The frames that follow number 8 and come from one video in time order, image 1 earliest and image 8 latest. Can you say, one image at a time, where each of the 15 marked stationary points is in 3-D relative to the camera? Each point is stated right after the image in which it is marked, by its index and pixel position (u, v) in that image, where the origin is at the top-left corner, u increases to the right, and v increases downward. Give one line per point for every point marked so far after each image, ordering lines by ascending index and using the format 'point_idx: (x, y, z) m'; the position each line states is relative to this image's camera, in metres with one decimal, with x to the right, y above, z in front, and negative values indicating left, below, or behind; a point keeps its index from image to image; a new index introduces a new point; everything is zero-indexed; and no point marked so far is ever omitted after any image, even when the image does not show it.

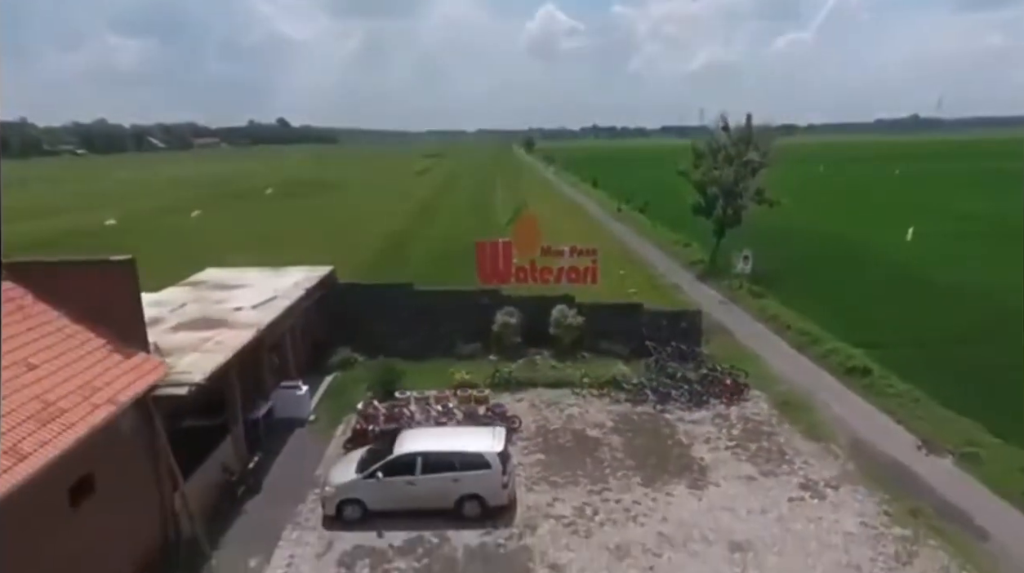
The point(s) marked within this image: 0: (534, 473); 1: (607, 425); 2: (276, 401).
0: (+0.3, -2.5, +8.7) m
1: (+1.5, -2.2, +10.2) m
2: (-3.8, -1.8, +10.7) m
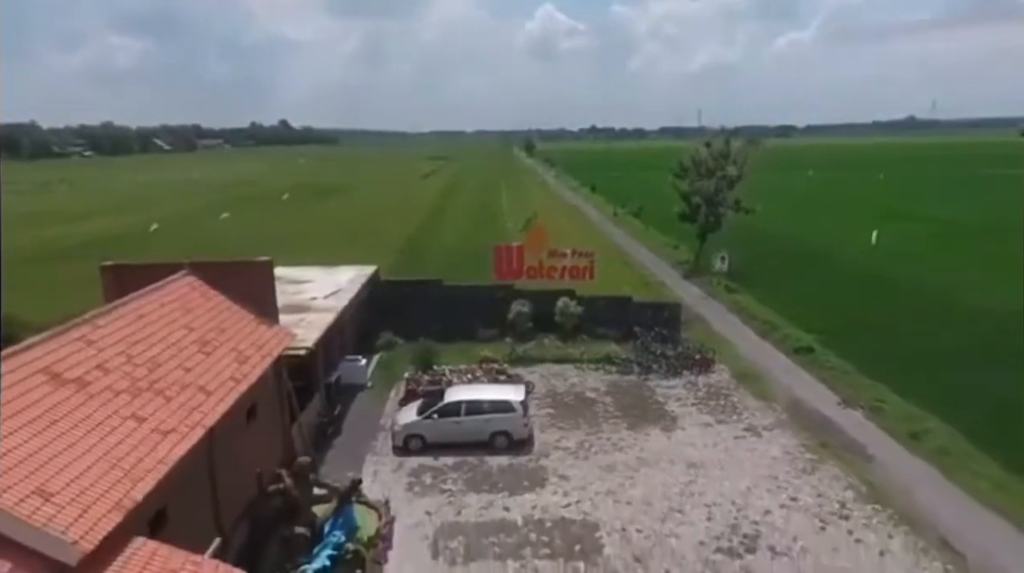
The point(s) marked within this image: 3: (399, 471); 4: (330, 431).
0: (+0.6, -2.4, +11.5) m
1: (+1.8, -2.1, +13.0) m
2: (-3.5, -1.7, +13.5) m
3: (-1.7, -2.8, +9.9) m
4: (-3.1, -2.5, +11.3) m
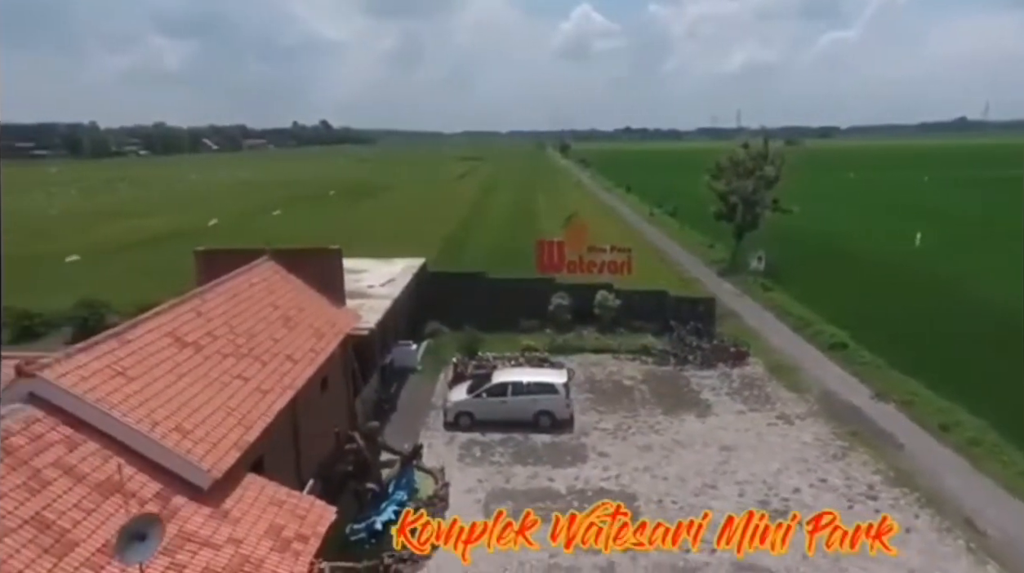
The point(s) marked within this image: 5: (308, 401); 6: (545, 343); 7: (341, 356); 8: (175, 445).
0: (+1.4, -2.2, +12.2) m
1: (+2.7, -1.9, +13.7) m
2: (-2.6, -1.5, +14.4) m
3: (-1.0, -2.6, +10.7) m
4: (-2.4, -2.3, +12.2) m
5: (-2.7, -1.5, +8.5) m
6: (+0.8, -1.4, +15.7) m
7: (-2.7, -1.1, +10.3) m
8: (-2.9, -1.4, +5.5) m
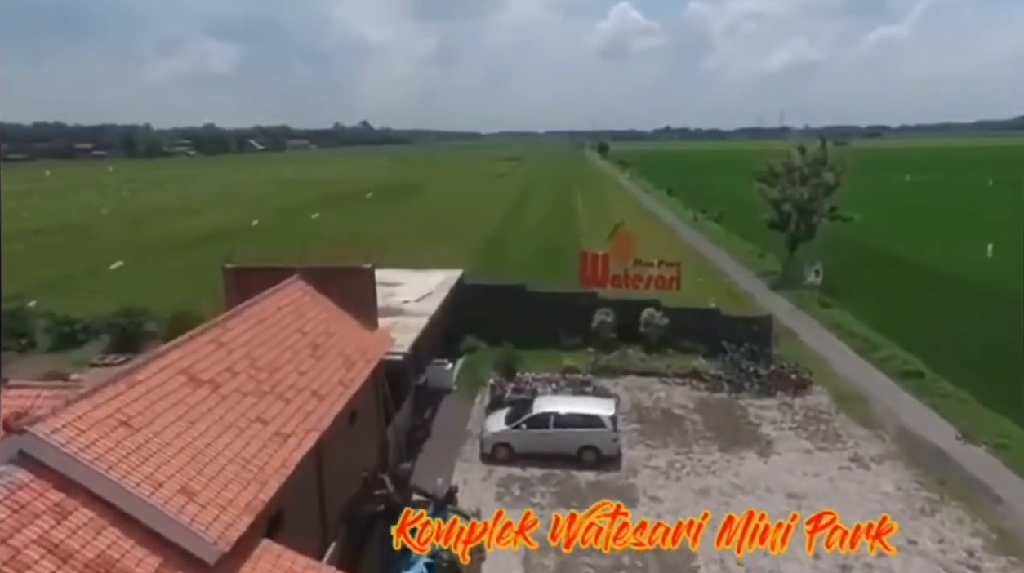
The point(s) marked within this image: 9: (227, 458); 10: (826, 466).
0: (+2.1, -2.6, +11.3) m
1: (+3.5, -2.3, +12.7) m
2: (-1.7, -1.8, +13.7) m
3: (-0.4, -3.0, +9.9) m
4: (-1.6, -2.6, +11.5) m
5: (-2.1, -1.9, +7.8) m
6: (+1.7, -1.8, +14.8) m
7: (-2.1, -1.5, +9.6) m
8: (-2.5, -1.7, +4.8) m
9: (-2.5, -1.5, +5.7) m
10: (+4.9, -2.8, +10.2) m
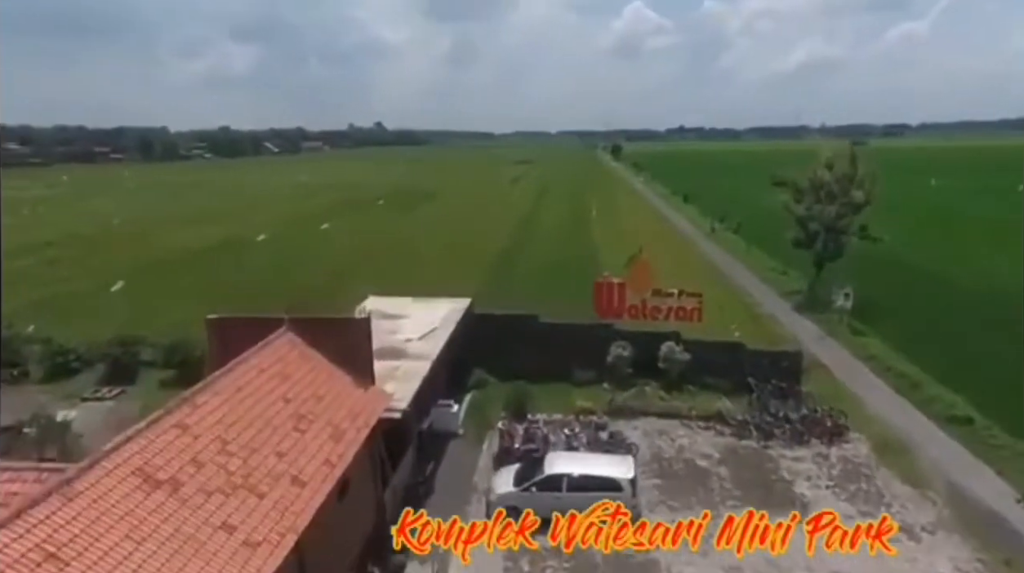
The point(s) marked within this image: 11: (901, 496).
0: (+2.3, -3.4, +10.3) m
1: (+3.7, -3.1, +11.7) m
2: (-1.5, -2.6, +12.8) m
3: (-0.3, -3.7, +9.0) m
4: (-1.5, -3.4, +10.6) m
5: (-2.1, -2.6, +6.9) m
6: (+2.0, -2.5, +13.8) m
7: (-1.9, -2.2, +8.7) m
8: (-2.5, -2.4, +4.0) m
9: (-2.5, -2.2, +4.8) m
10: (+5.1, -3.5, +9.2) m
11: (+6.1, -3.3, +10.2) m
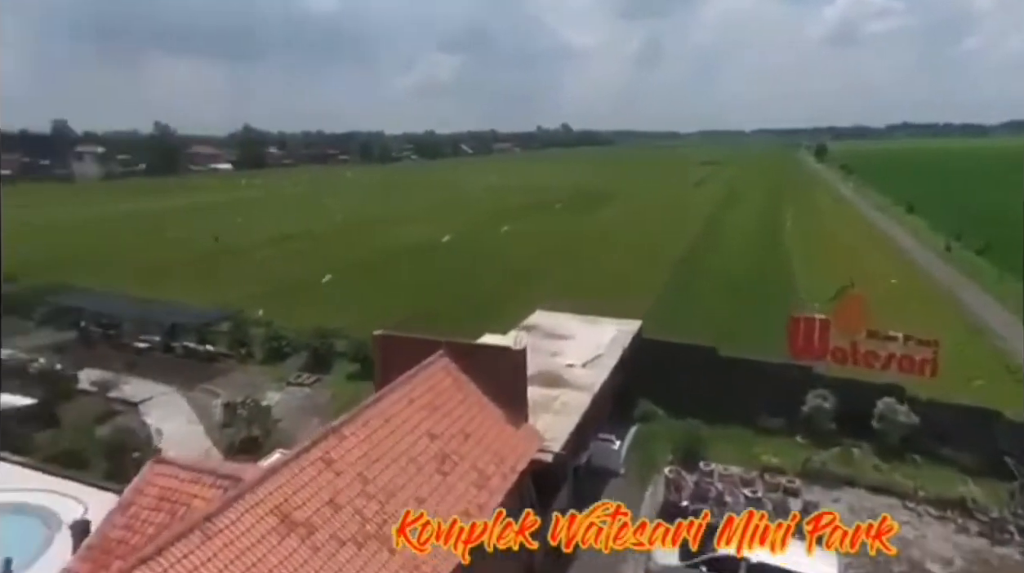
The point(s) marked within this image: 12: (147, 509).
0: (+4.4, -4.0, +8.0) m
1: (+6.1, -3.8, +8.9) m
2: (+1.4, -3.0, +11.4) m
3: (+1.6, -4.2, +7.4) m
4: (+0.8, -3.8, +9.2) m
5: (-0.7, -2.9, +5.8) m
6: (+5.0, -3.1, +11.4) m
7: (-0.1, -2.6, +7.6) m
8: (-1.9, -2.7, +3.1) m
9: (-1.7, -2.6, +4.0) m
10: (+6.7, -4.3, +6.1) m
11: (+8.1, -4.1, +6.9) m
12: (-5.2, -3.2, +9.2) m
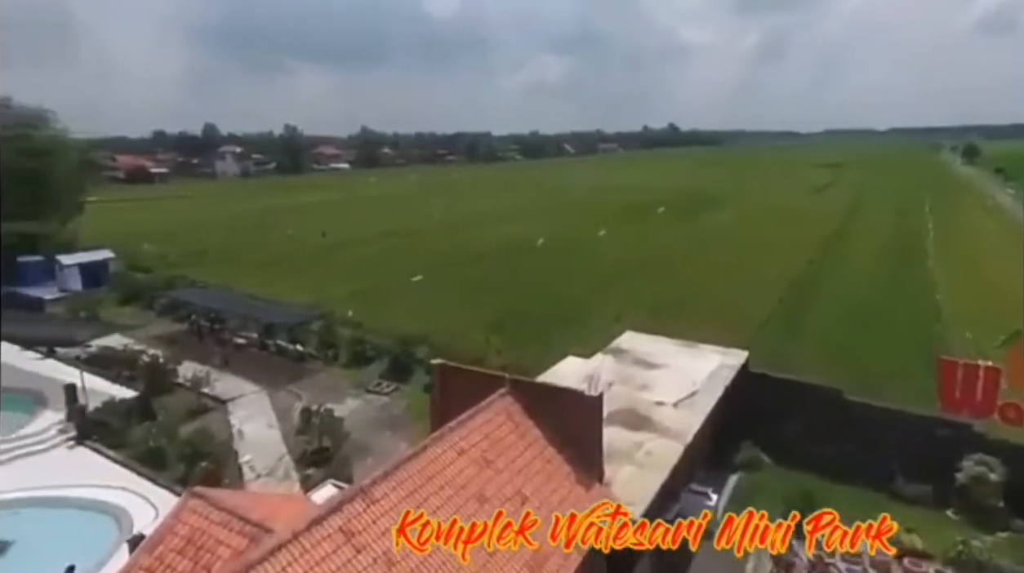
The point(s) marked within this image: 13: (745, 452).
0: (+4.9, -4.5, +5.7) m
1: (+6.7, -4.3, +6.3) m
2: (+2.5, -3.4, +9.5) m
3: (+2.0, -4.6, +5.6) m
4: (+1.6, -4.2, +7.5) m
5: (-0.4, -3.3, +4.3) m
6: (+6.1, -3.7, +9.0) m
7: (+0.5, -2.9, +6.0) m
8: (-2.0, -3.0, +1.9) m
9: (-1.7, -2.9, +2.6) m
10: (+6.9, -4.9, +3.5) m
11: (+8.3, -4.7, +4.0) m
12: (-4.4, -3.4, +8.4) m
13: (+4.2, -3.1, +11.6) m
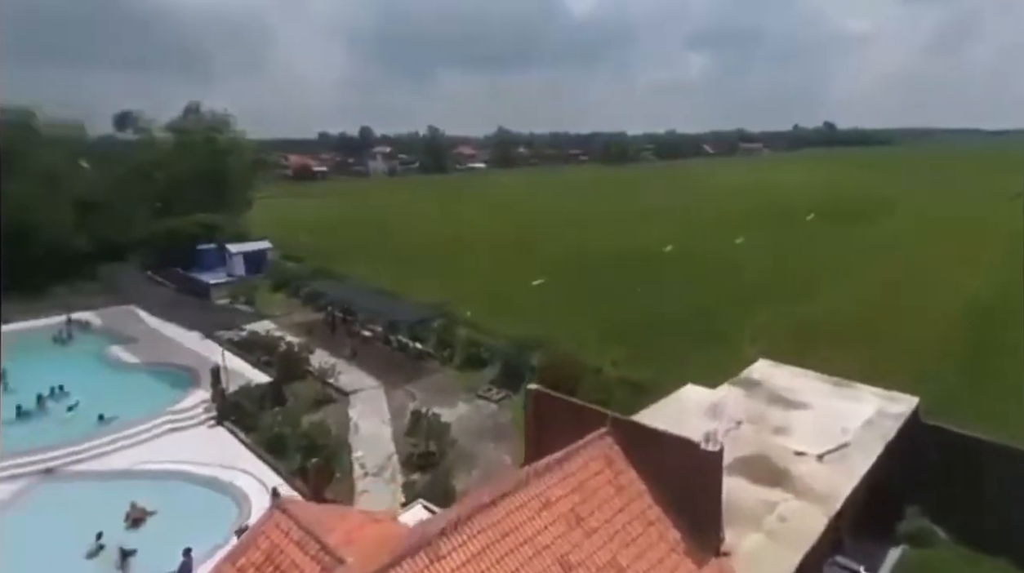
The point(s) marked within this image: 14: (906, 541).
0: (+5.2, -4.9, +3.6) m
1: (+7.1, -4.9, +3.8) m
2: (+3.7, -3.8, +7.8) m
3: (+2.4, -4.9, +4.0) m
4: (+2.4, -4.5, +6.0) m
5: (-0.2, -3.5, +3.3) m
6: (+7.1, -4.2, +6.5) m
7: (+1.0, -3.2, +4.7) m
8: (-2.2, -3.2, +1.2) m
9: (-1.7, -3.0, +1.9) m
10: (+6.7, -5.4, +1.0) m
11: (+8.3, -5.3, +1.2) m
12: (-3.3, -3.5, +8.0) m
13: (+5.8, -3.5, +9.4) m
14: (+5.6, -3.8, +9.2) m
